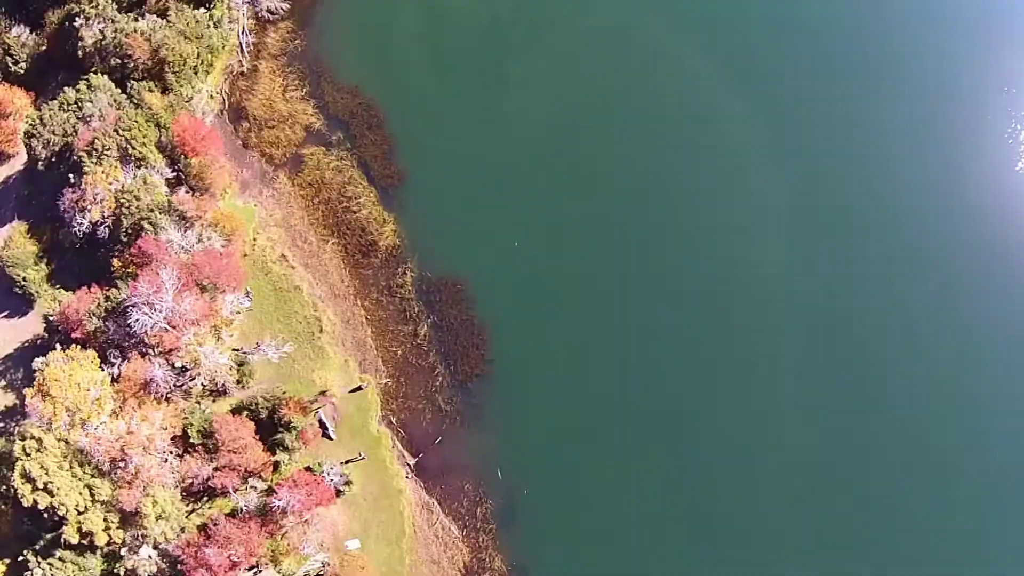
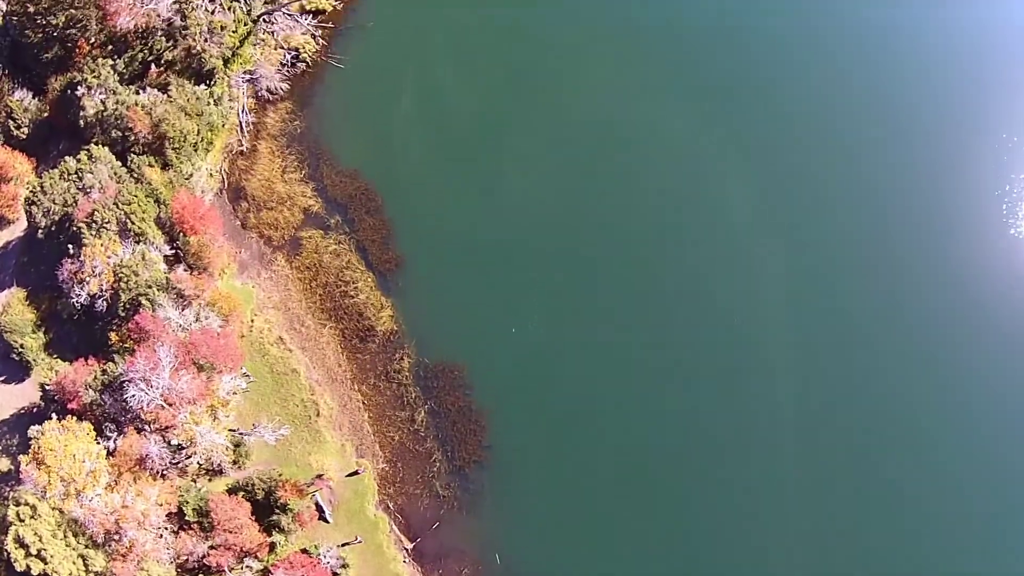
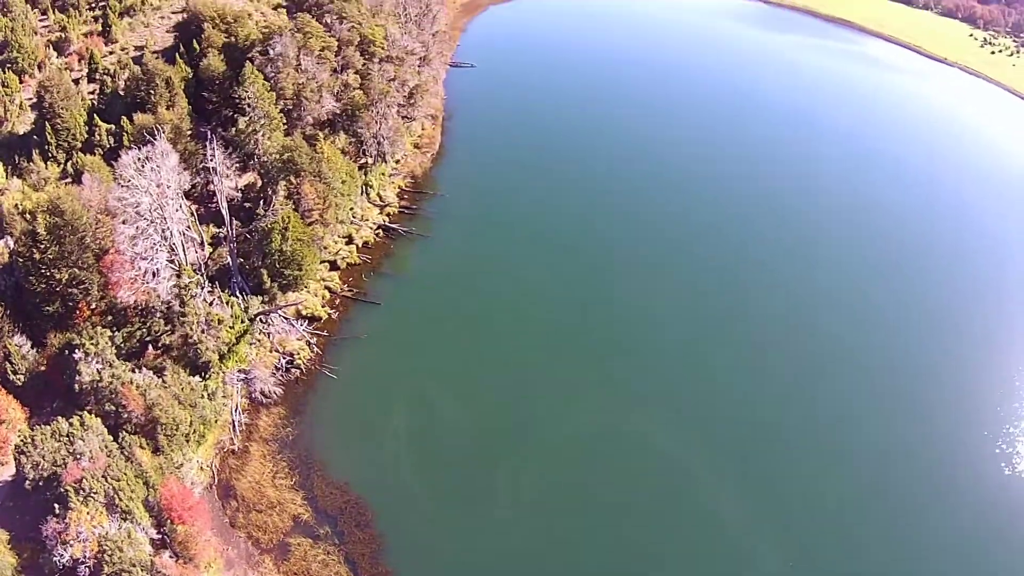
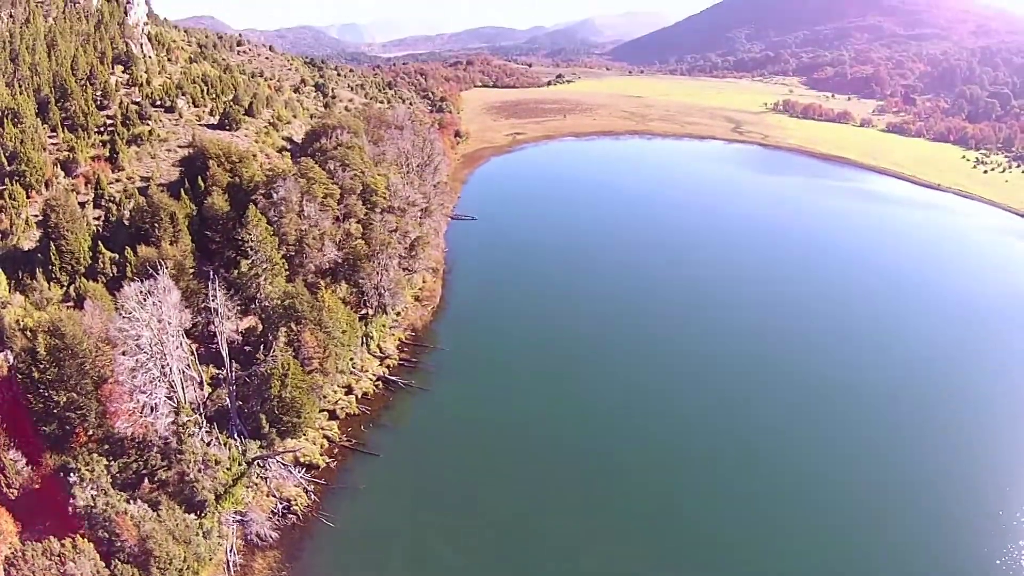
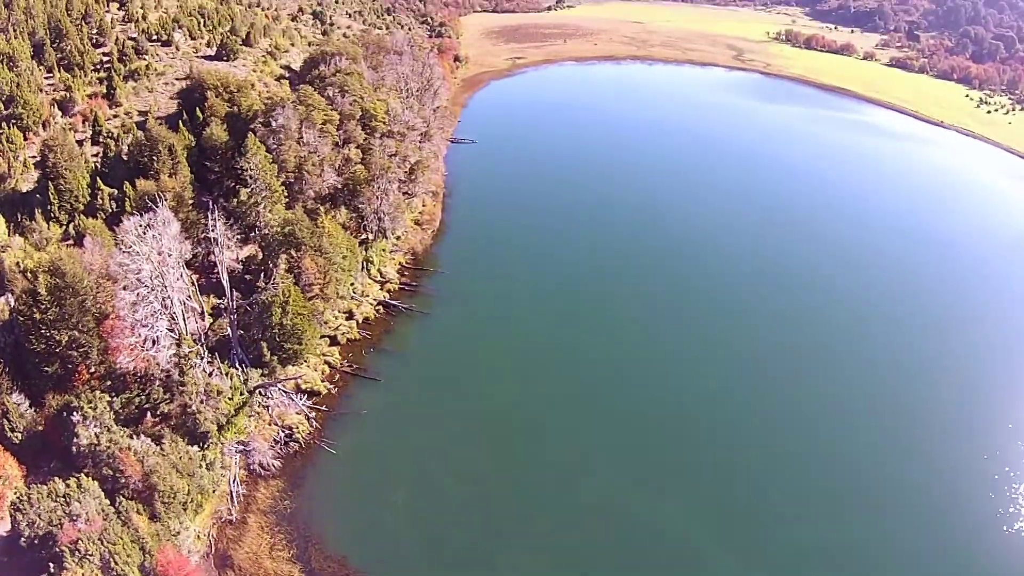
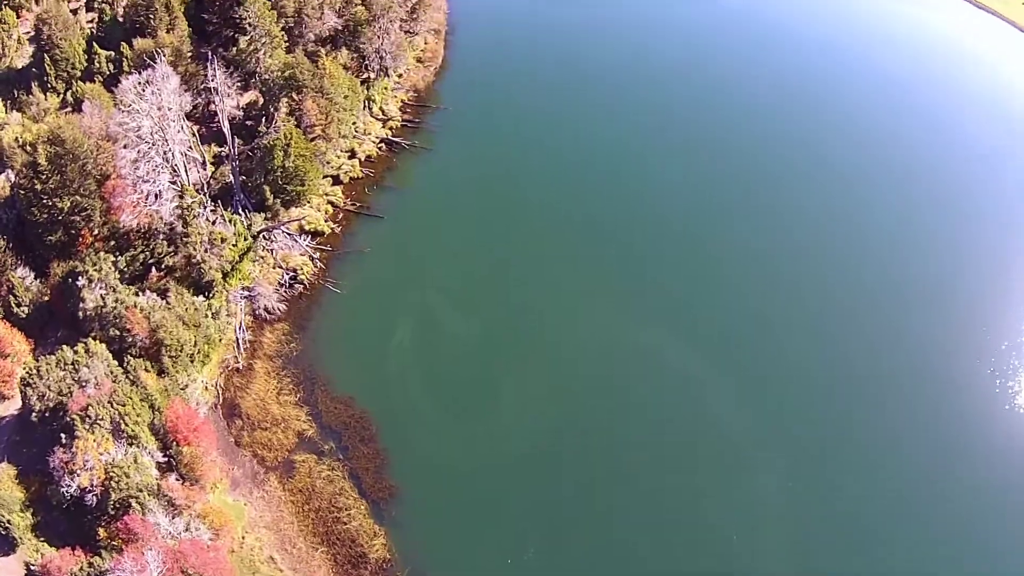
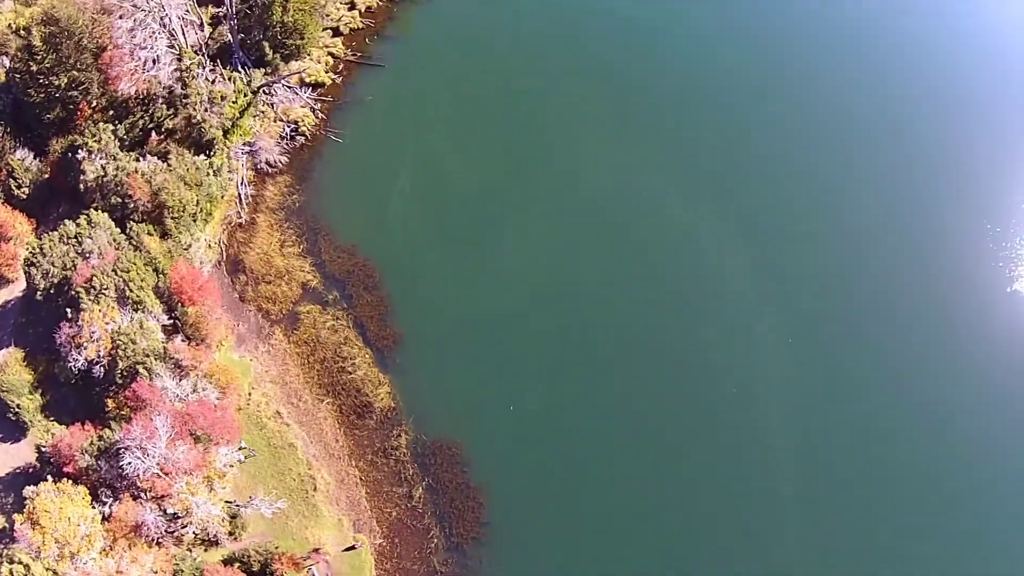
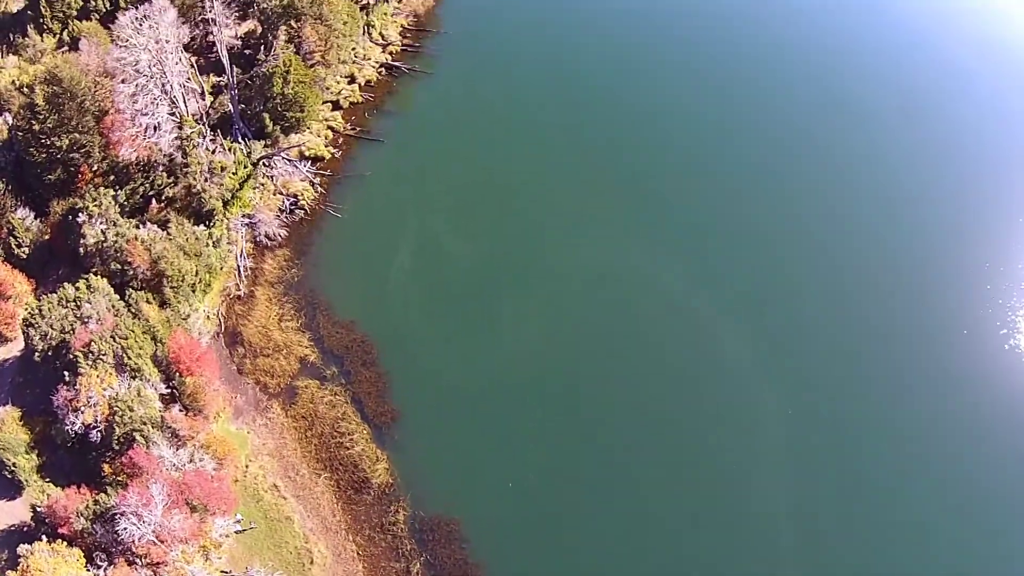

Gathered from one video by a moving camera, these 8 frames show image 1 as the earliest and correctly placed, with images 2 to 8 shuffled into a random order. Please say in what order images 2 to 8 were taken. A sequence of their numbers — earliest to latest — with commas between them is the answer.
2, 7, 8, 6, 3, 5, 4
